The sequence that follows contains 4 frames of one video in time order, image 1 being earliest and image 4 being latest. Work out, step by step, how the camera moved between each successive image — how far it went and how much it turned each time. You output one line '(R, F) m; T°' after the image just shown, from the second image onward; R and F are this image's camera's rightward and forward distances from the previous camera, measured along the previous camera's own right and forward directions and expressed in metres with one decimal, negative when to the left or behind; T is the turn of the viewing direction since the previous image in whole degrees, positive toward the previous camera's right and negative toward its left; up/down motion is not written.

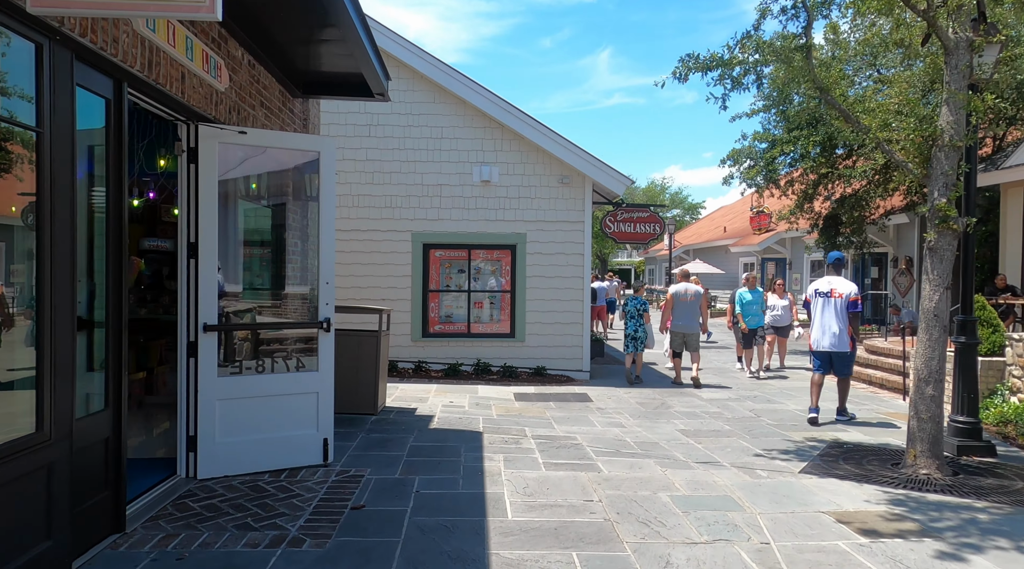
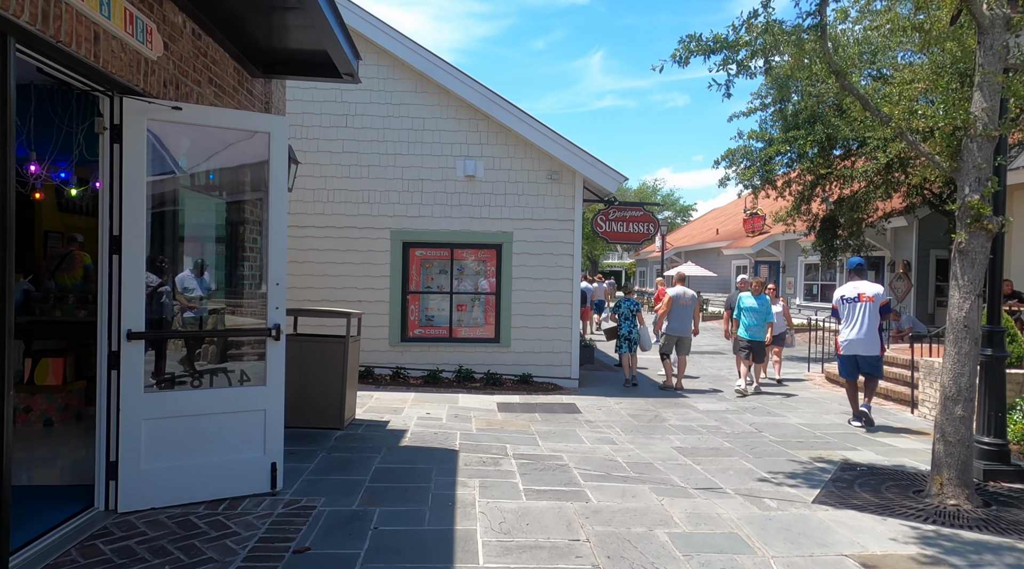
(+0.1, +0.7) m; +1°
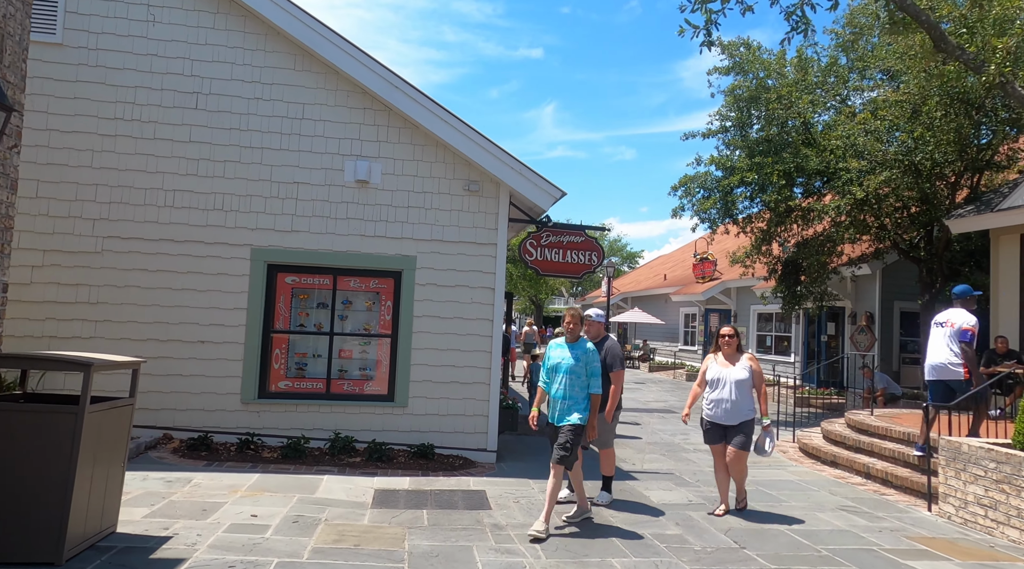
(+0.5, +2.5) m; +4°
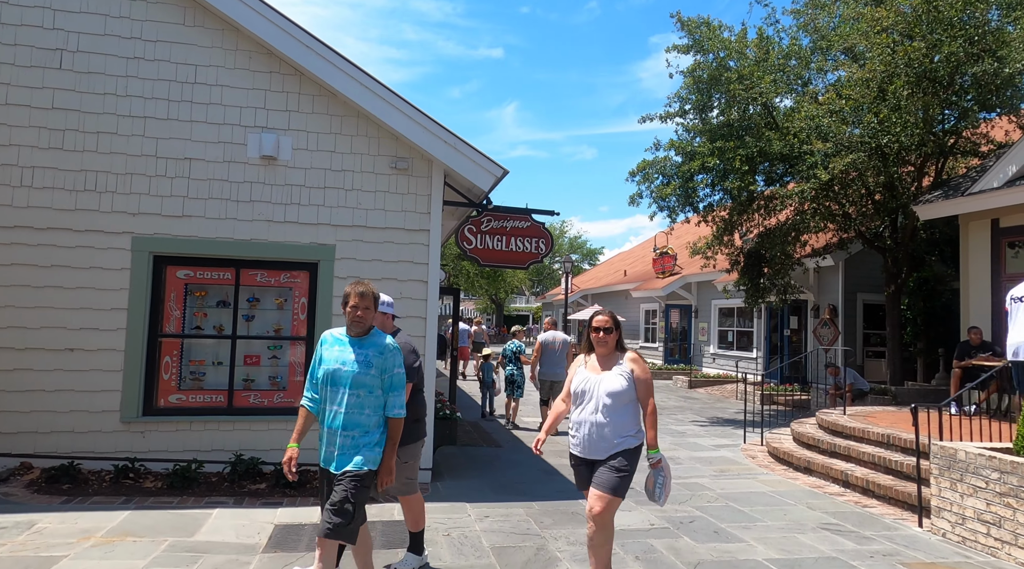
(+0.3, +1.1) m; +3°
